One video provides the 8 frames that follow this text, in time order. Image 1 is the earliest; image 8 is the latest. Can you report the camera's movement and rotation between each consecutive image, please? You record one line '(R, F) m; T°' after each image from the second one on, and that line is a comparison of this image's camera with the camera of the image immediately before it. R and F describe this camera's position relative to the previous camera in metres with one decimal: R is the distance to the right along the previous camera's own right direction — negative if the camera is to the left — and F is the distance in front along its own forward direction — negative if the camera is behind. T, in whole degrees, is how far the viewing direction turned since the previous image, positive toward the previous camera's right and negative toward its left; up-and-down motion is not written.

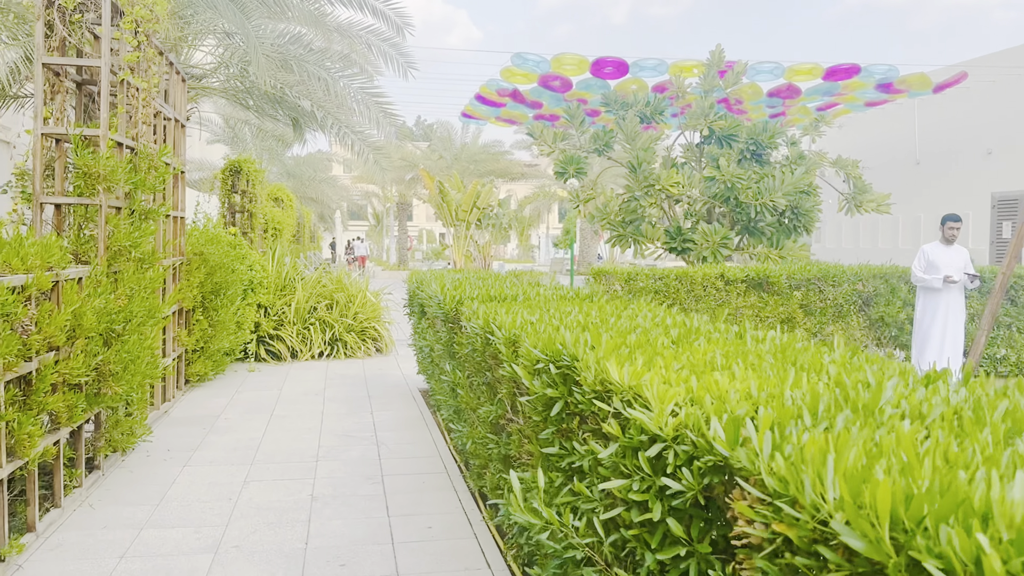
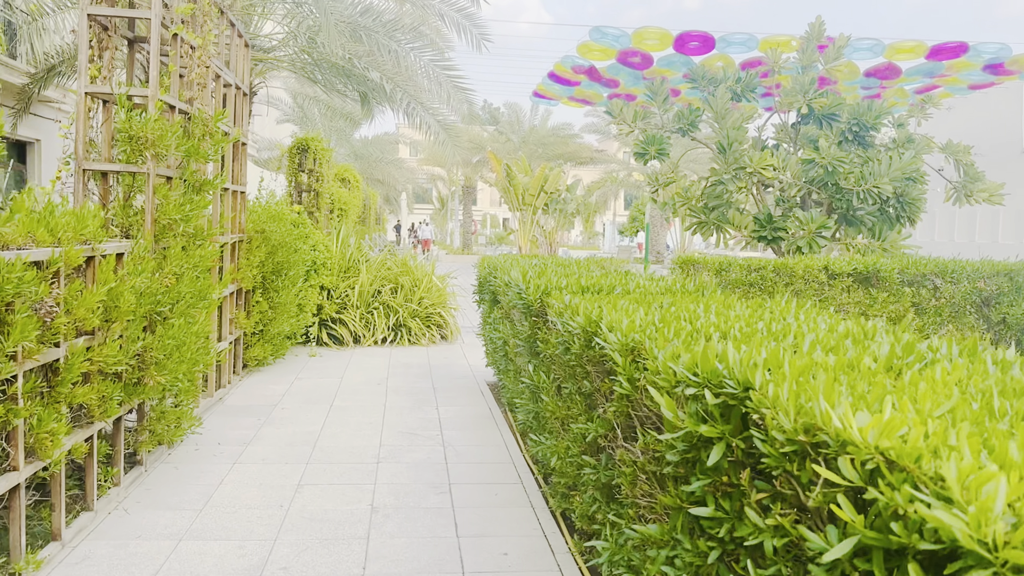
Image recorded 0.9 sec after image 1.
(-0.1, +0.5) m; -4°
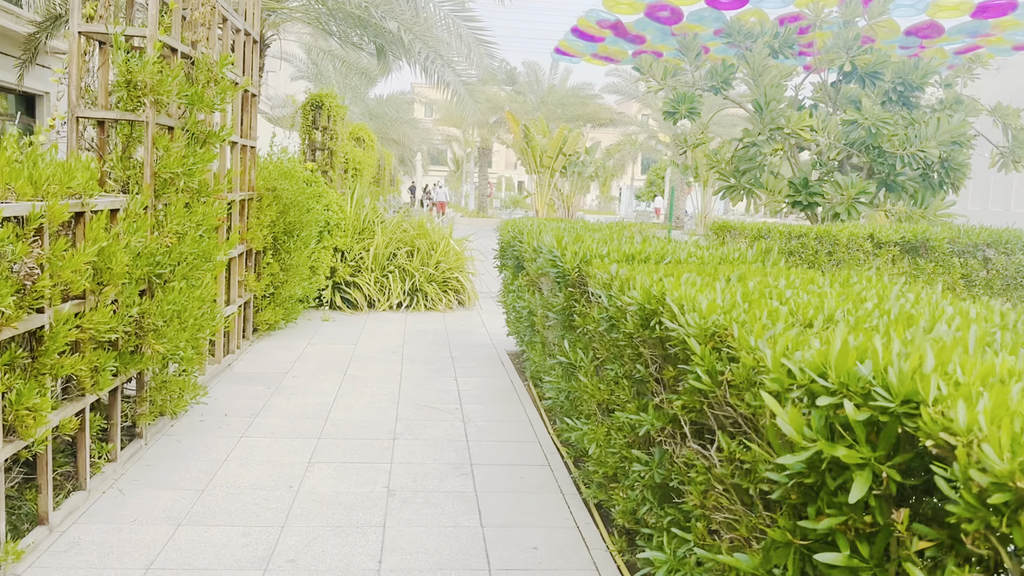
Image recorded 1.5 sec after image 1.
(-0.1, +0.3) m; -1°
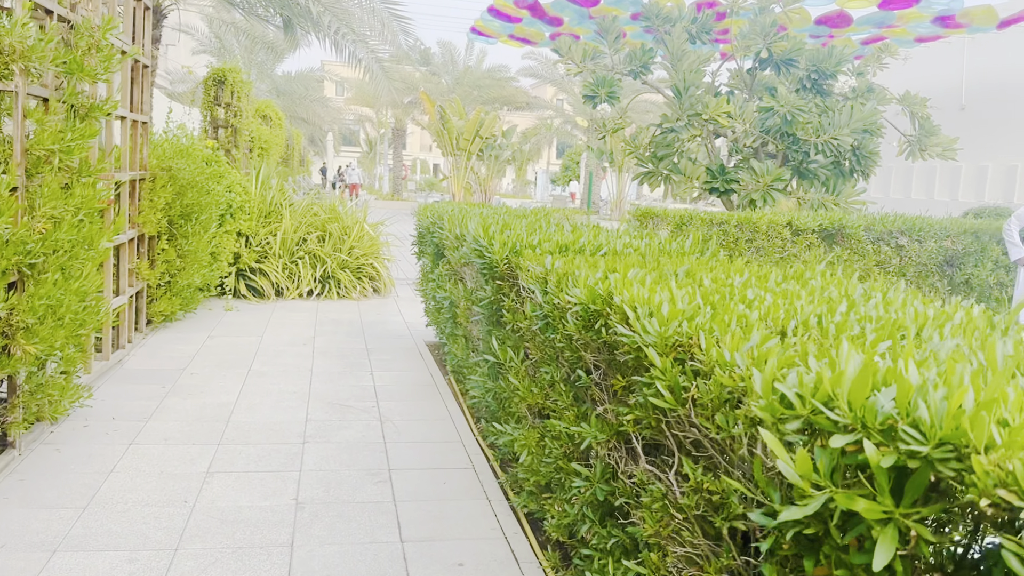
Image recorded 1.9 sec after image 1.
(0.0, +0.2) m; +6°
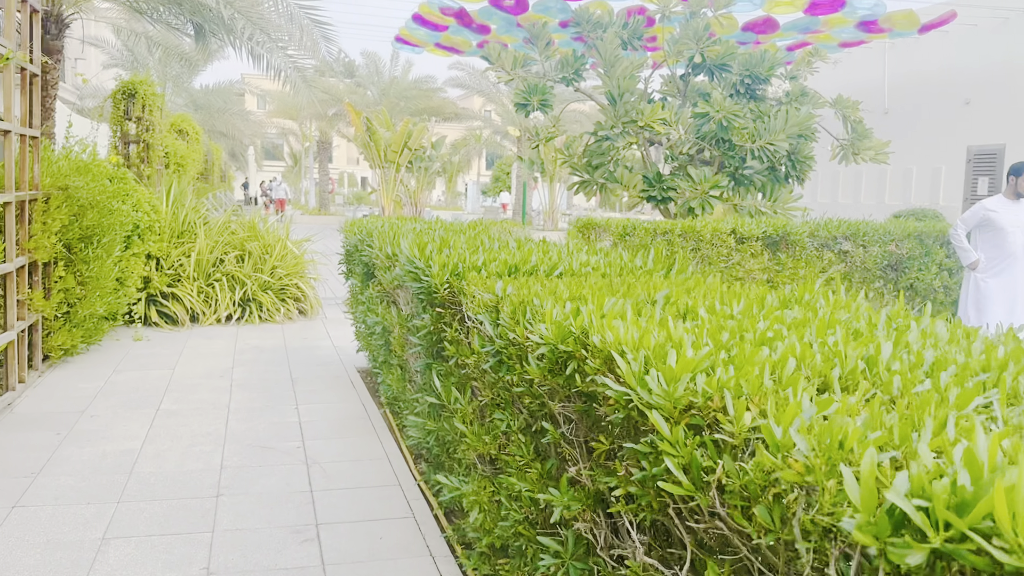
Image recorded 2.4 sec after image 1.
(0.0, +0.3) m; +5°
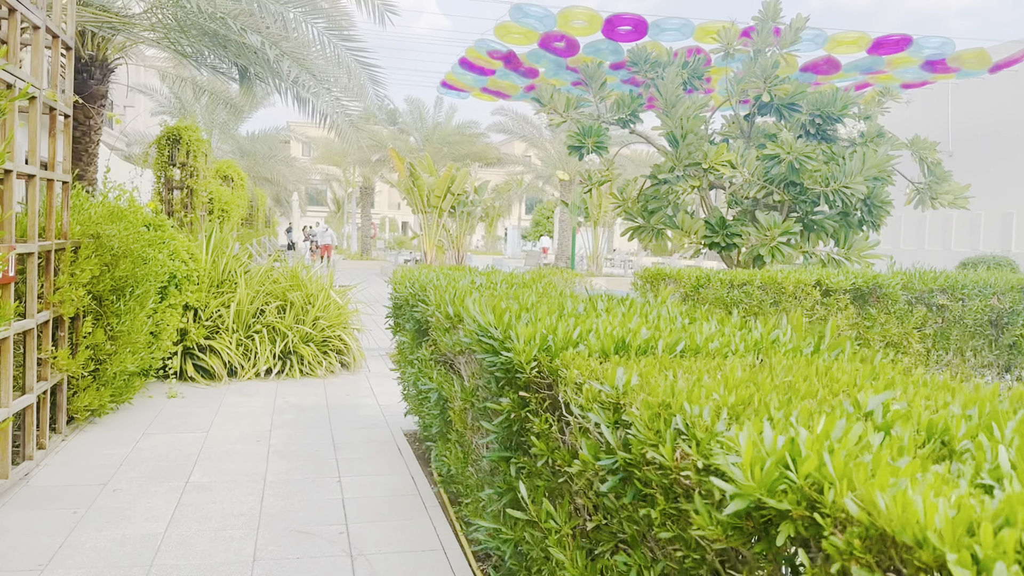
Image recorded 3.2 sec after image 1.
(-0.1, +0.5) m; -3°
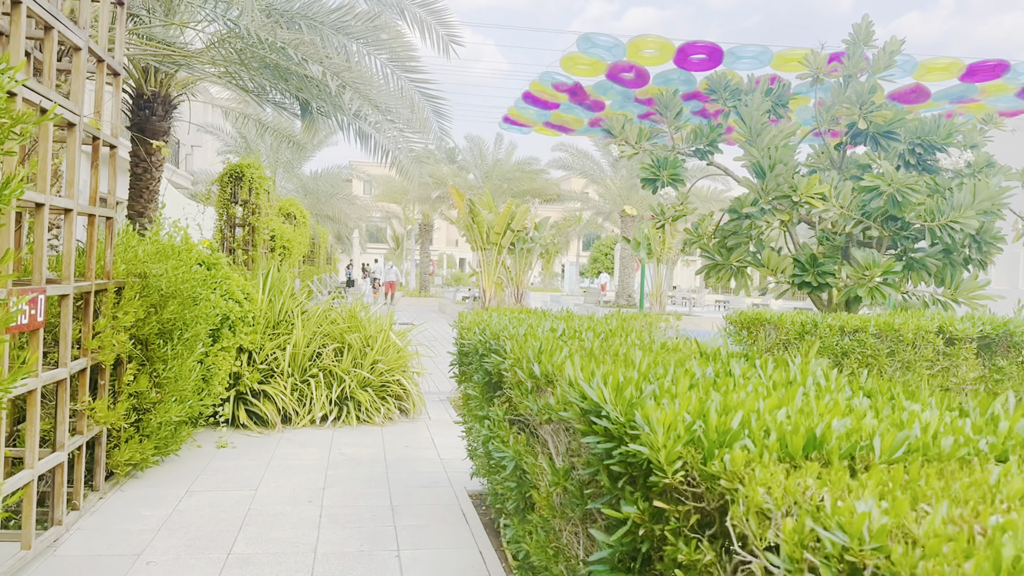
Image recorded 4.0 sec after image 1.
(-0.1, +0.5) m; -4°
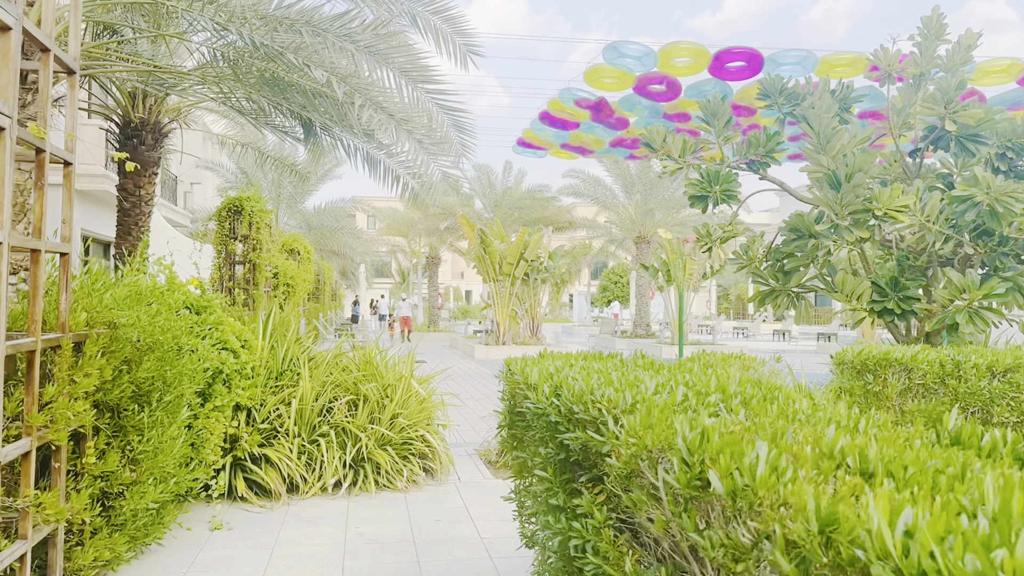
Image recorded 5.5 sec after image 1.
(-0.2, +0.9) m; 0°
